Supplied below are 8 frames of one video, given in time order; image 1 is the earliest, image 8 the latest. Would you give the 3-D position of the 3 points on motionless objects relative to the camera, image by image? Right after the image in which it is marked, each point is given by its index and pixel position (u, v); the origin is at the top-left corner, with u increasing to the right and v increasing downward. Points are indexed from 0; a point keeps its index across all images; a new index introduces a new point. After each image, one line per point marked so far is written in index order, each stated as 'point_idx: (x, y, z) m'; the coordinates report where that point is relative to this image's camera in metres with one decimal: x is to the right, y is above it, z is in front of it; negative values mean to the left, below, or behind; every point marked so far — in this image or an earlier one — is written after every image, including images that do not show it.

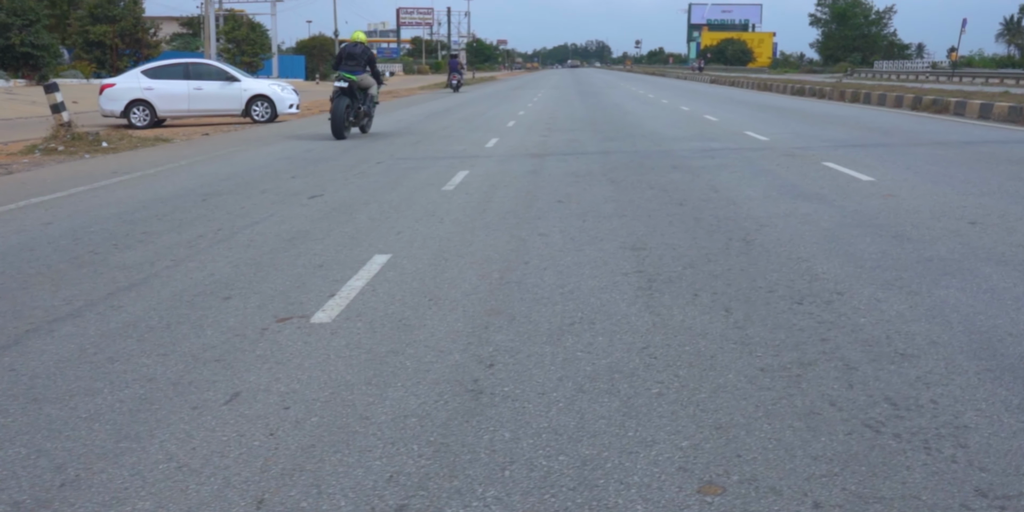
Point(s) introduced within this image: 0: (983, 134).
0: (+7.6, +2.0, +16.6) m
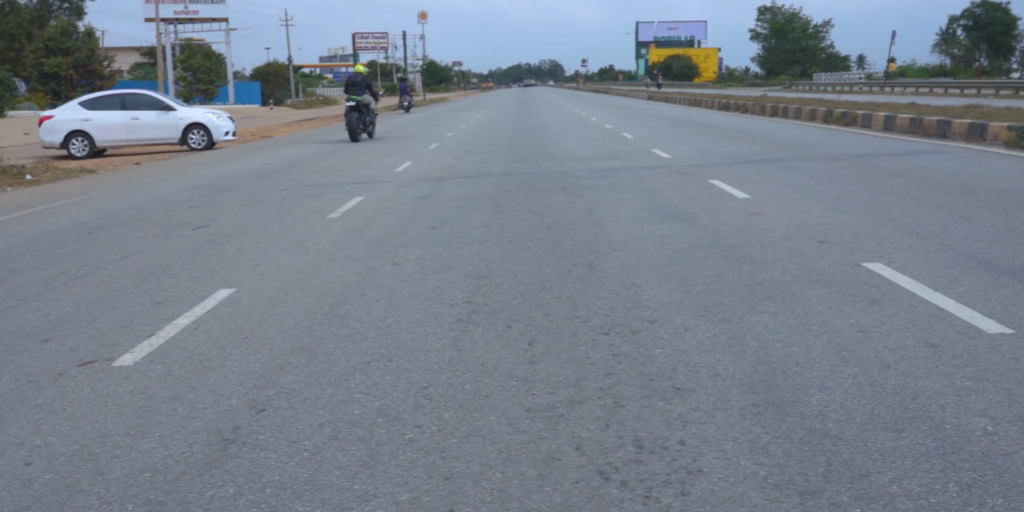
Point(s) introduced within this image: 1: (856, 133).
0: (+6.0, +1.8, +16.7) m
1: (+6.9, +2.5, +20.4) m
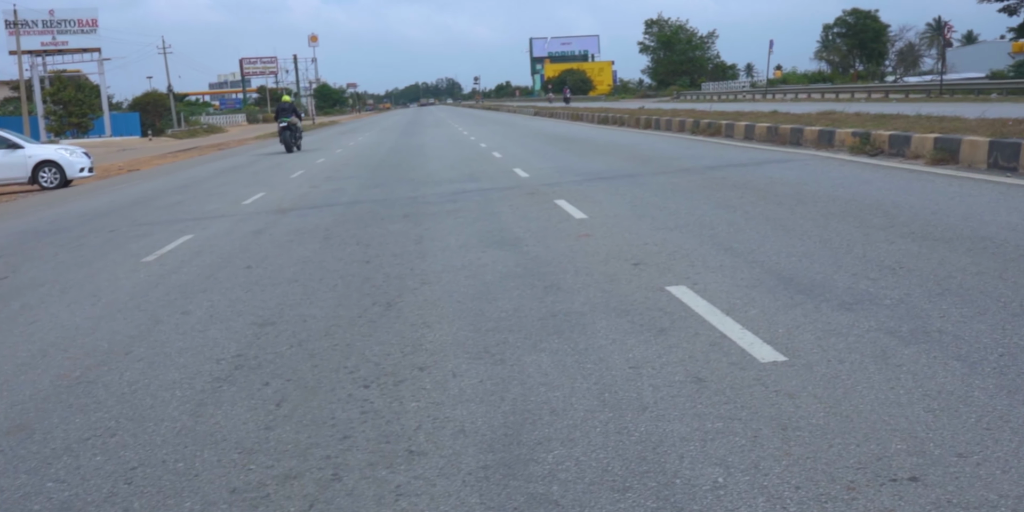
0: (+3.6, +1.6, +16.7) m
1: (+4.2, +2.3, +20.4) m
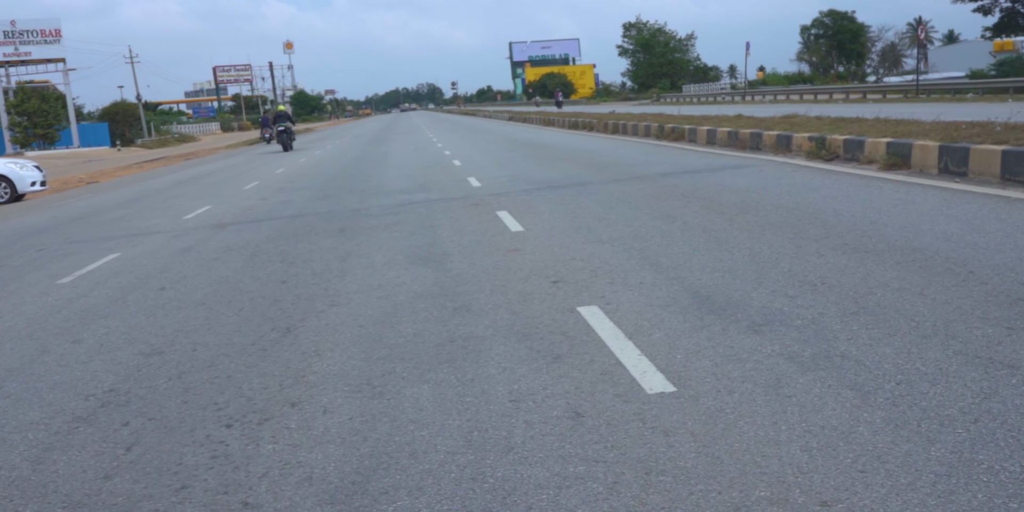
0: (+2.8, +1.5, +16.4) m
1: (+3.3, +2.1, +20.1) m
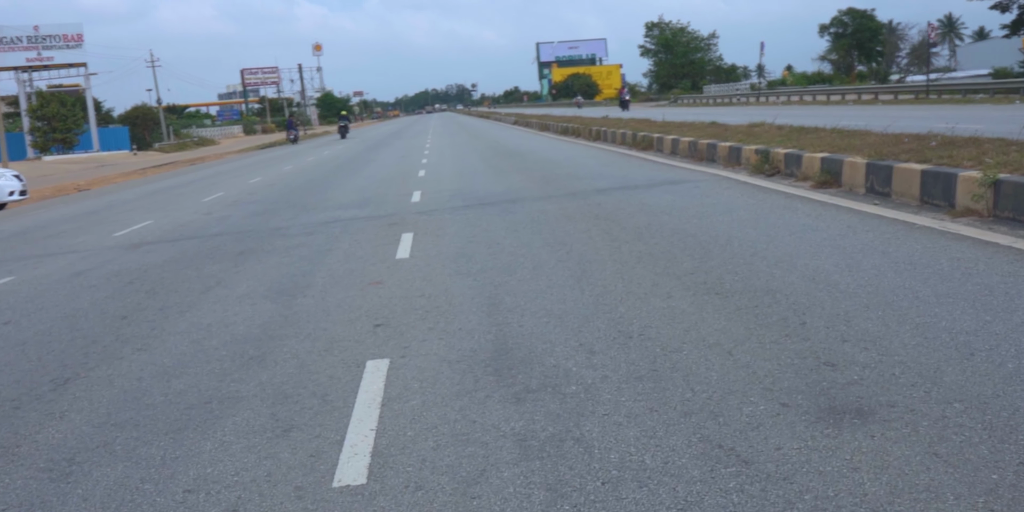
0: (+1.8, +1.2, +15.7) m
1: (+2.5, +1.9, +19.4) m
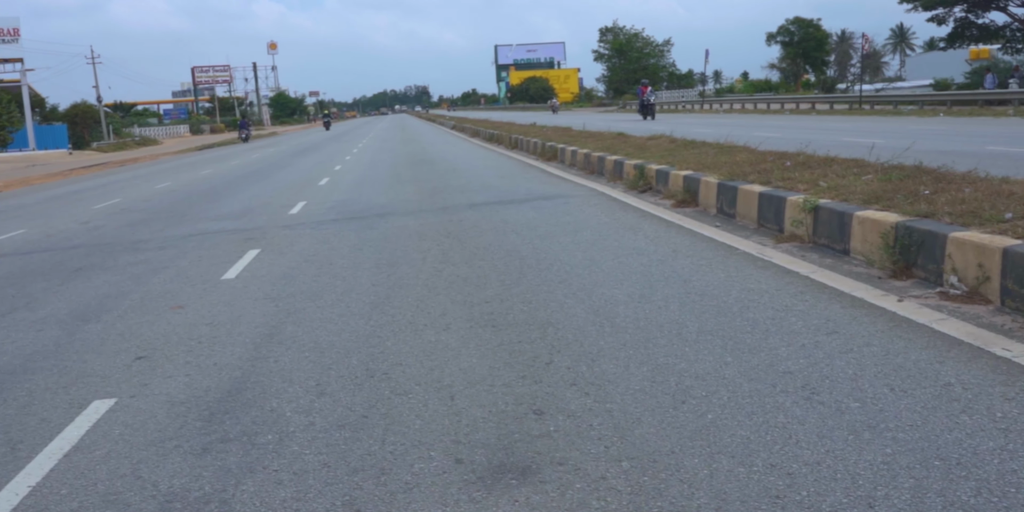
0: (0.0, +1.0, +15.4) m
1: (+0.5, +1.6, +19.2) m
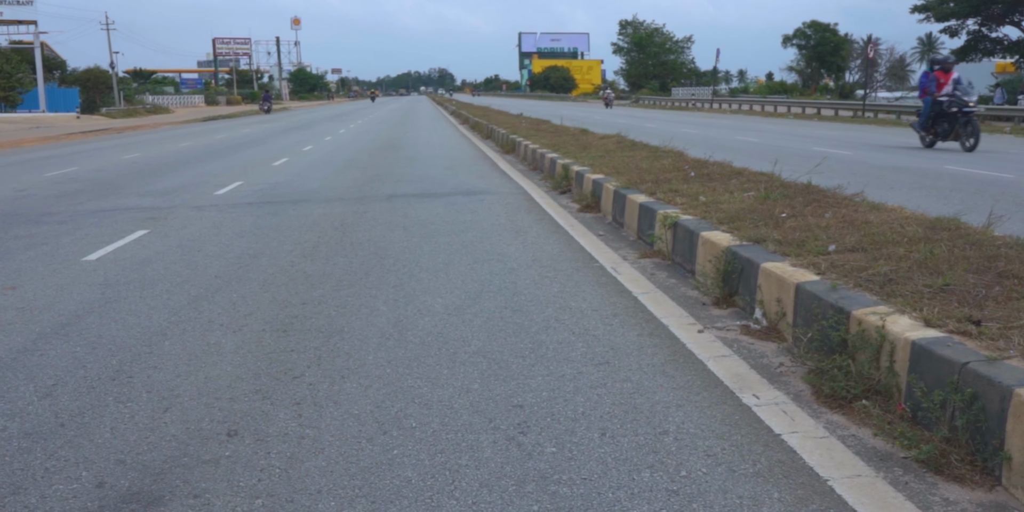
0: (-1.1, +1.0, +15.1) m
1: (-0.5, +1.7, +18.8) m
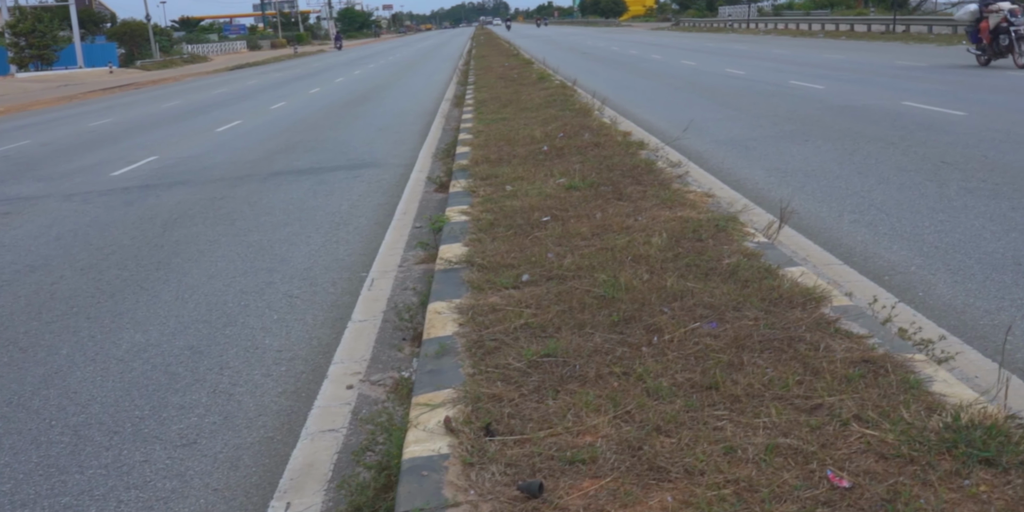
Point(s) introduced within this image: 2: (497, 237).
0: (-2.5, +1.4, +14.2) m
1: (-1.6, +2.4, +17.8) m
2: (-0.1, +0.1, +6.4) m
